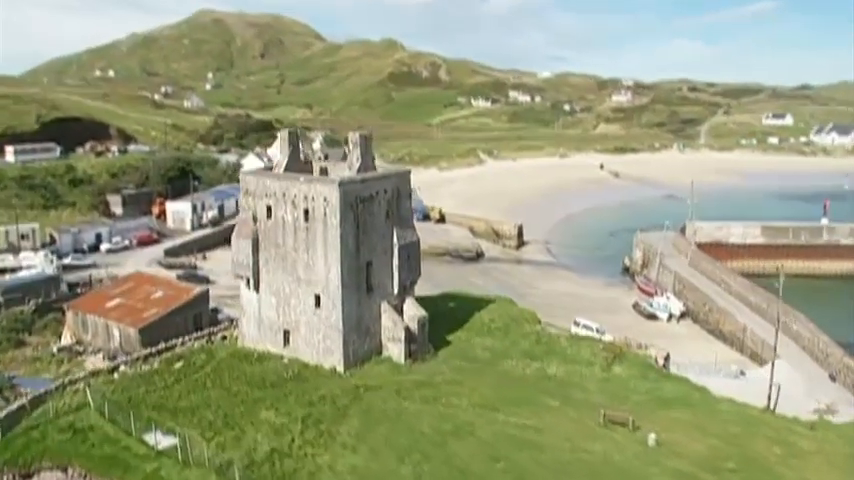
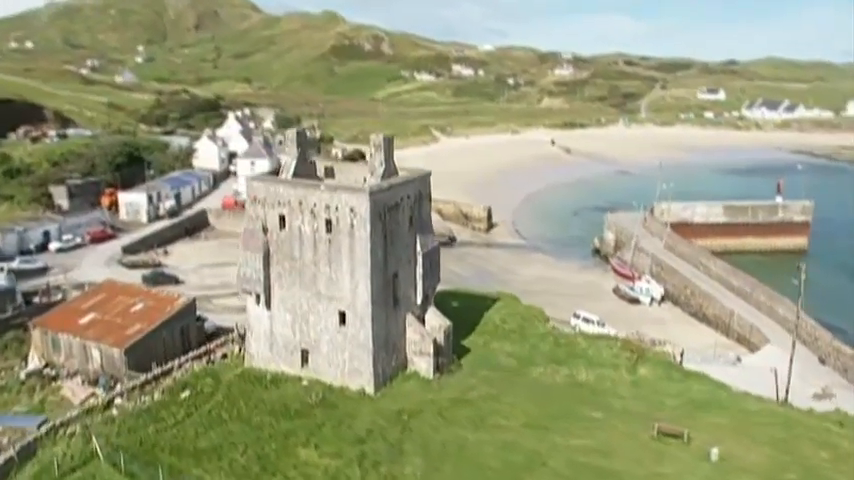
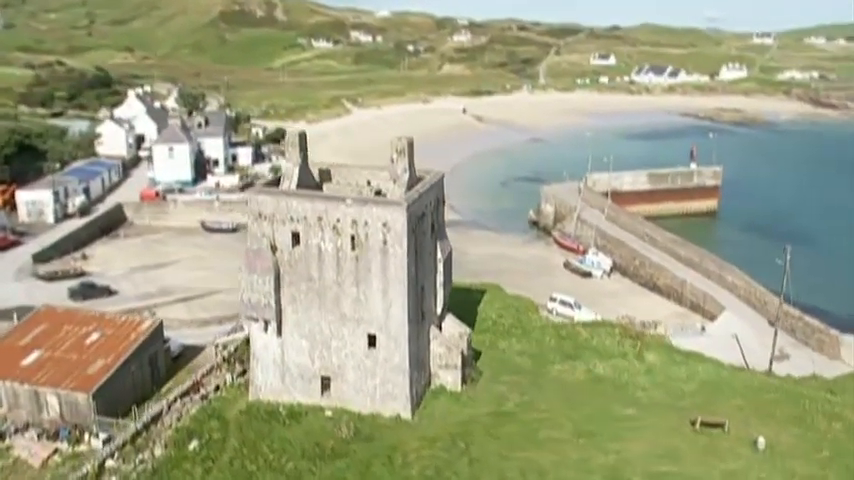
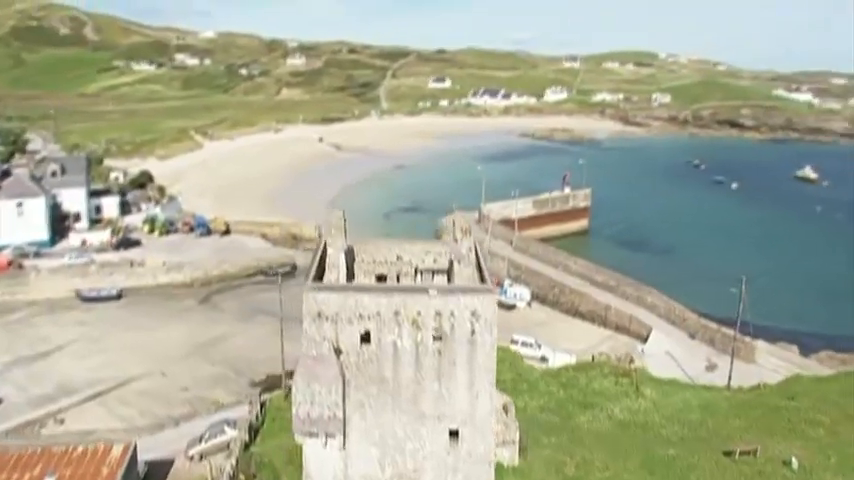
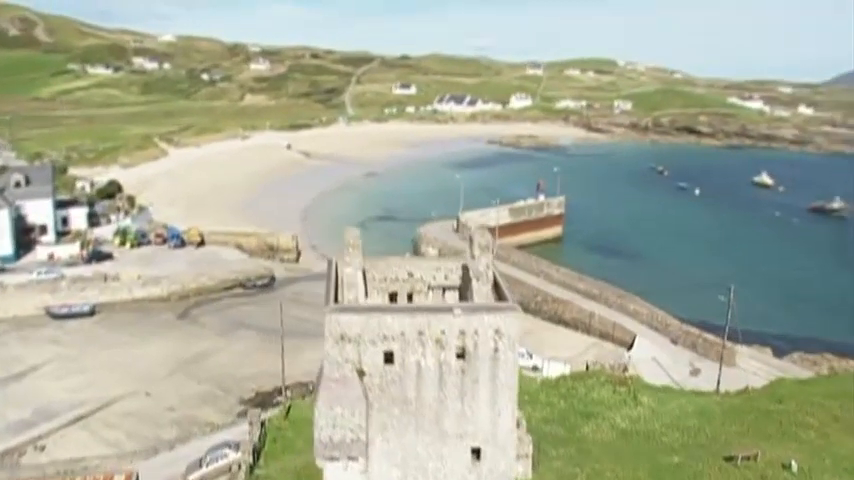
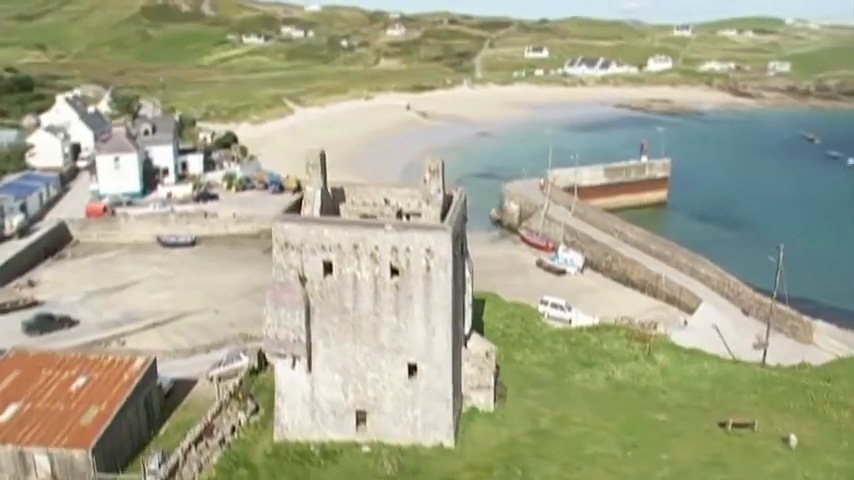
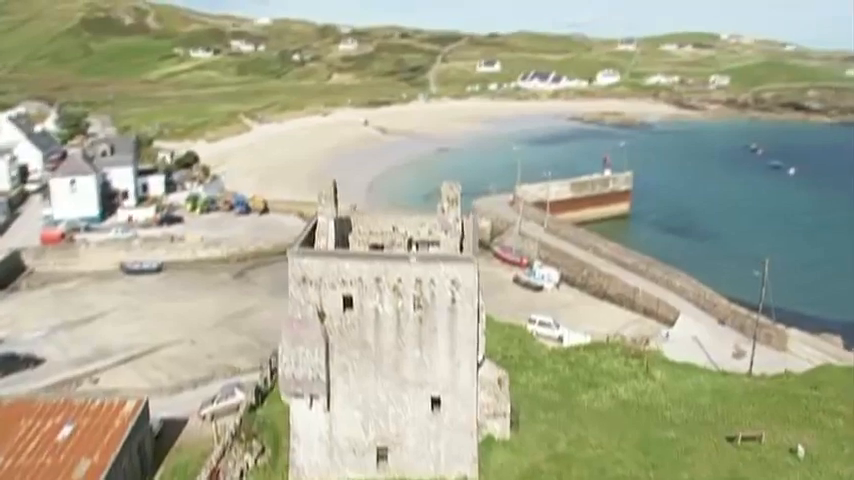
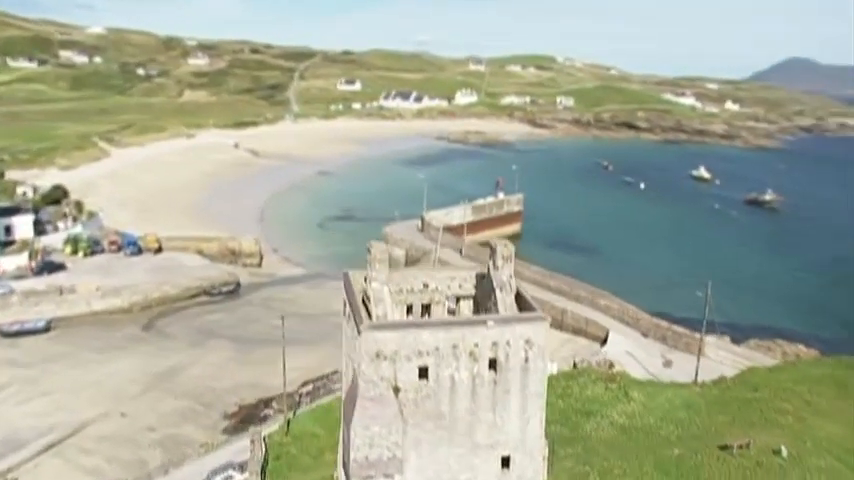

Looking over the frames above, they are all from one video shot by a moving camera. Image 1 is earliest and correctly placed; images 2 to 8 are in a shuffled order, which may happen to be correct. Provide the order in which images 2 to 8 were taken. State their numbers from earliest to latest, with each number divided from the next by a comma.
2, 3, 6, 7, 4, 5, 8
